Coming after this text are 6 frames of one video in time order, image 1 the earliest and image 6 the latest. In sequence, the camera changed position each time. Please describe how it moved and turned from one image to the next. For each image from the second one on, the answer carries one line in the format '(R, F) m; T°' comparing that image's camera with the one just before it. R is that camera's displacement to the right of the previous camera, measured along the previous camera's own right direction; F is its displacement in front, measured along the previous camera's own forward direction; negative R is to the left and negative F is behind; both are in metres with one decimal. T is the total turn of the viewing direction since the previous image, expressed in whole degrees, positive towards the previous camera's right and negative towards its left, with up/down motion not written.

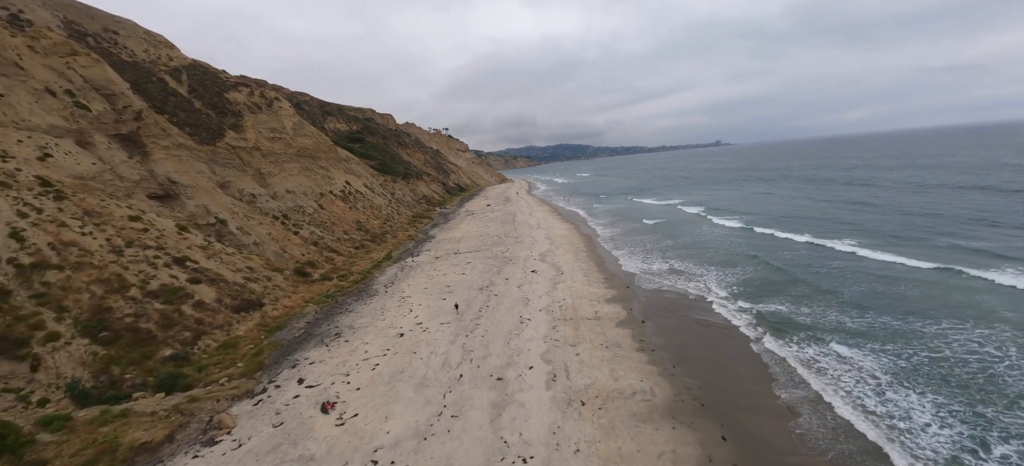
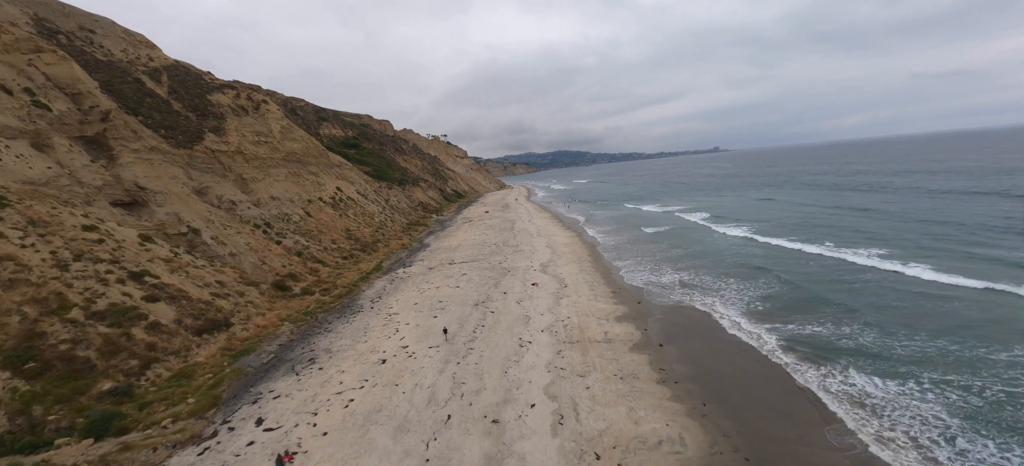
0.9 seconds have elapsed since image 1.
(0.0, +1.5) m; 0°
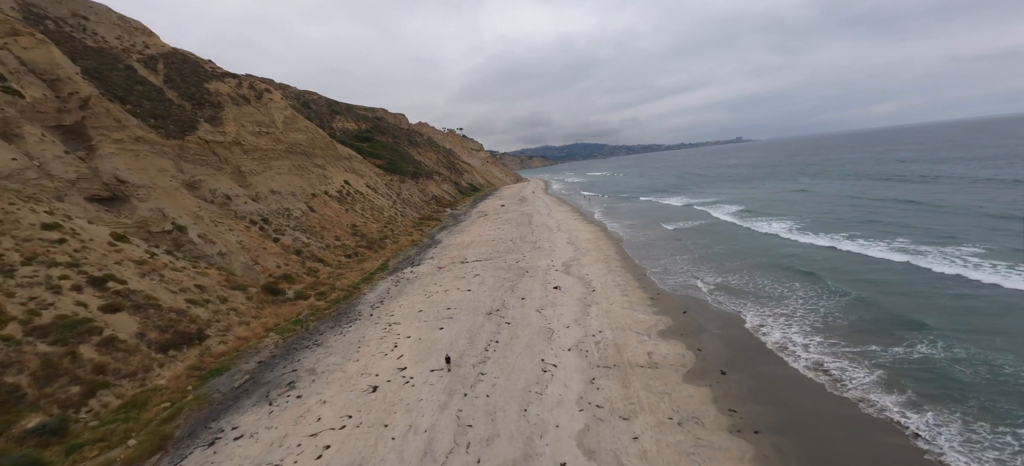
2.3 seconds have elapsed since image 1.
(-0.1, +2.2) m; -3°
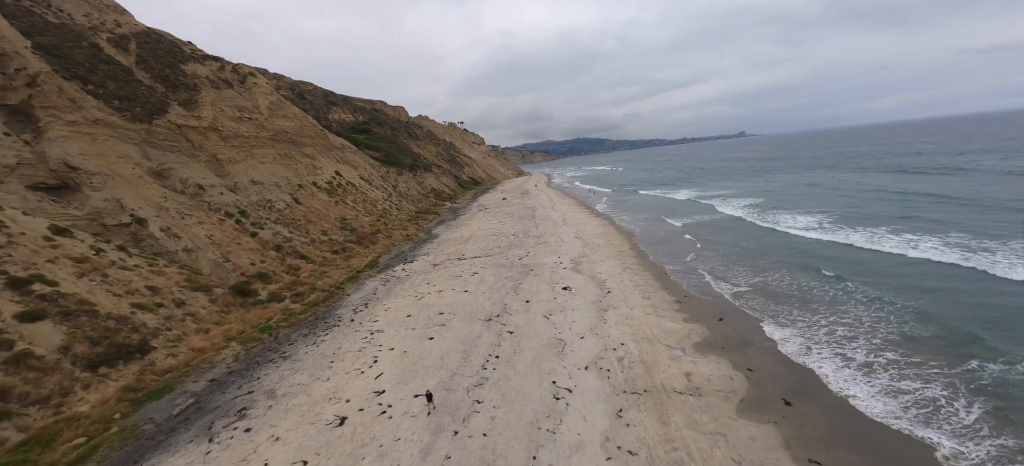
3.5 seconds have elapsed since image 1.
(0.0, +1.9) m; 0°
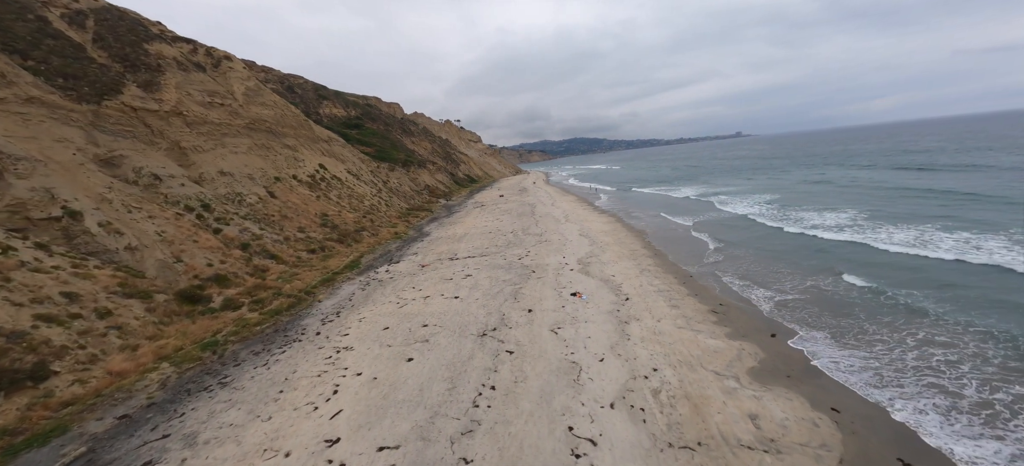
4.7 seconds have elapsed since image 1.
(-0.1, +2.0) m; 0°
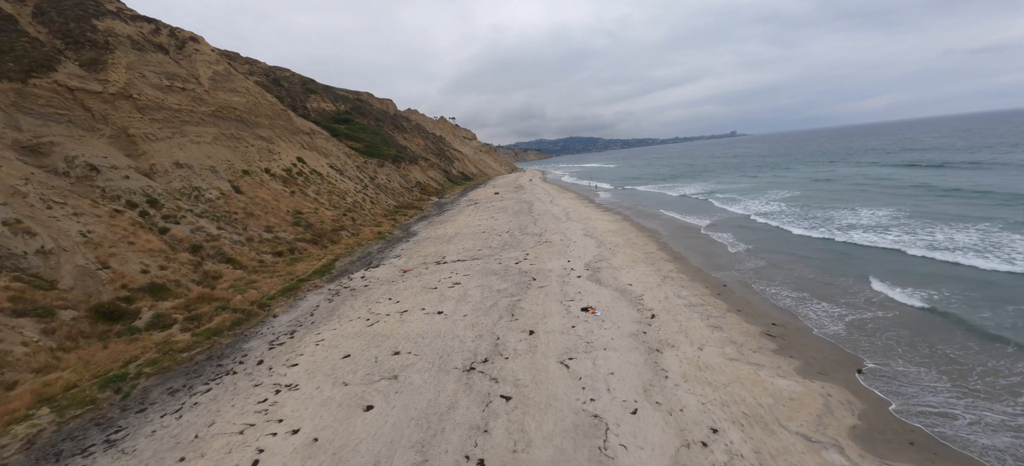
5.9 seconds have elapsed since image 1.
(0.0, +2.0) m; +1°
